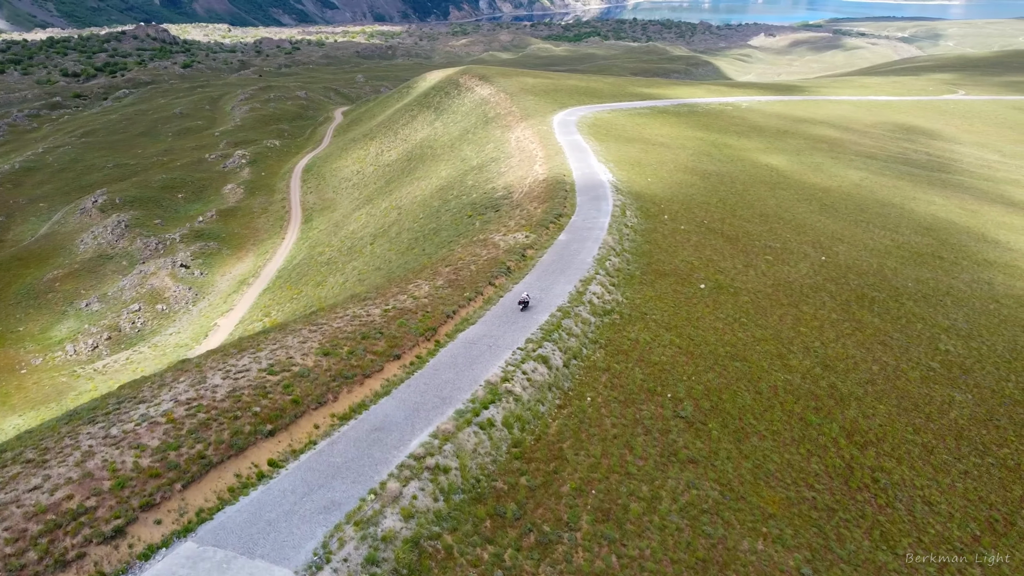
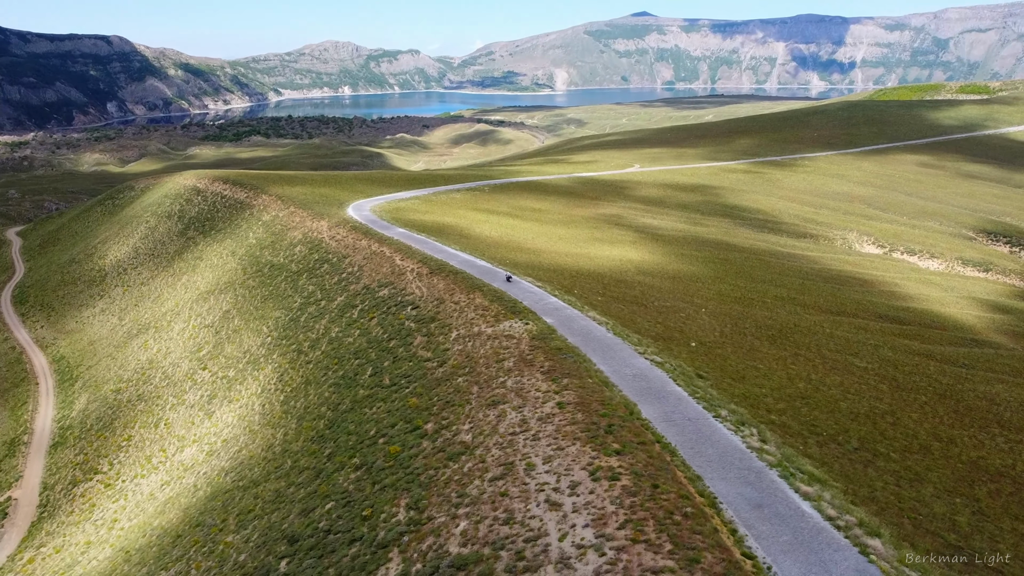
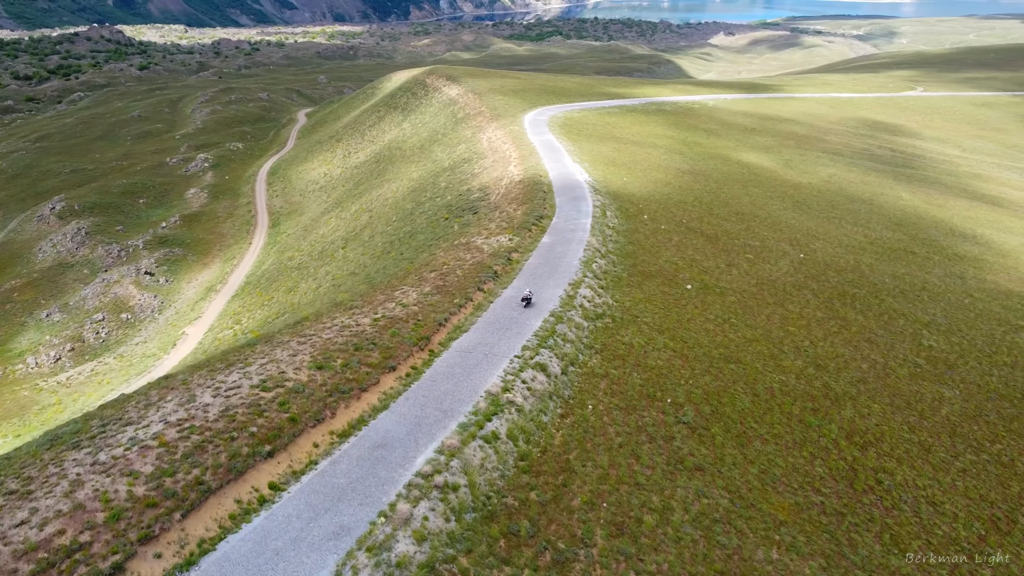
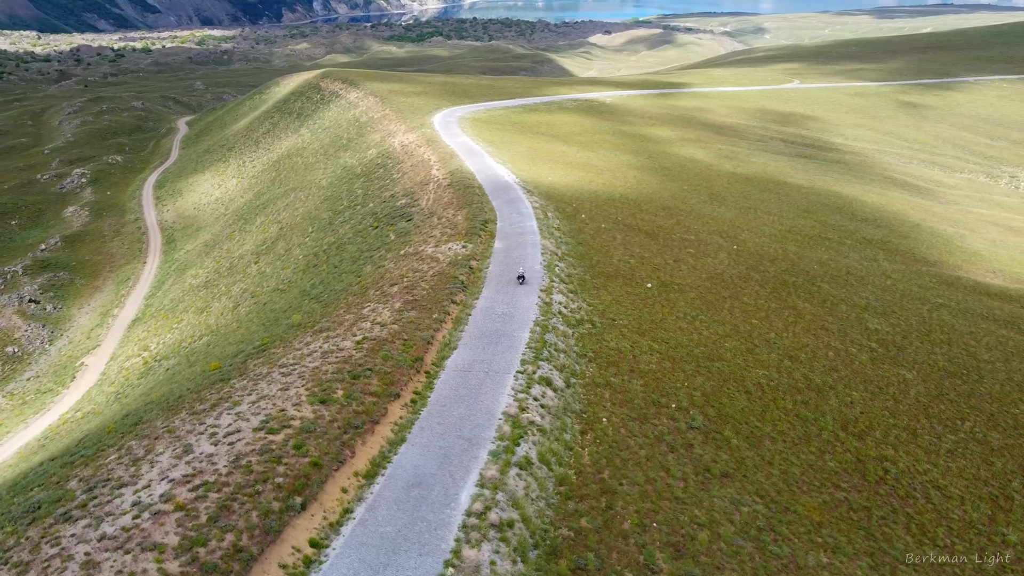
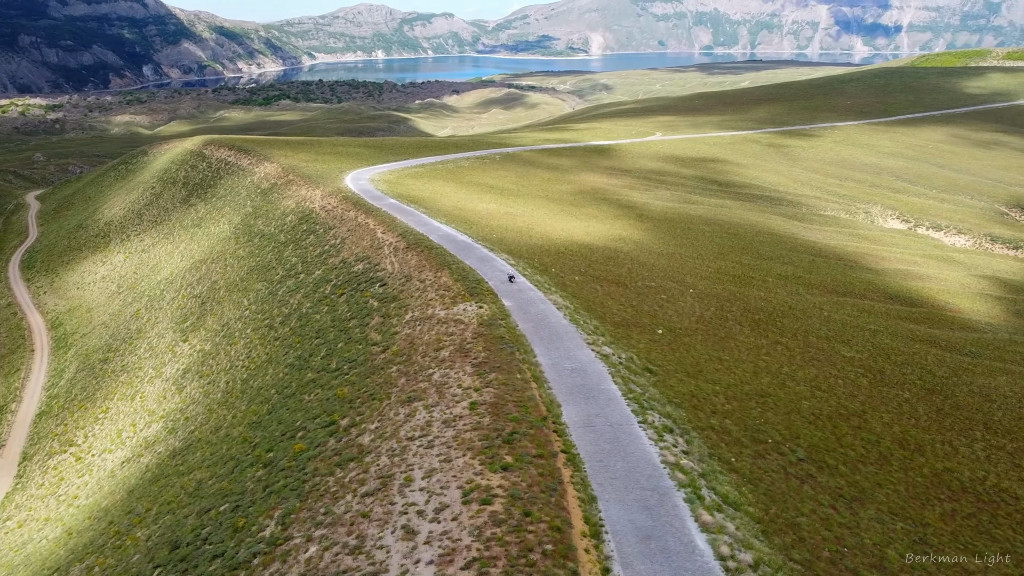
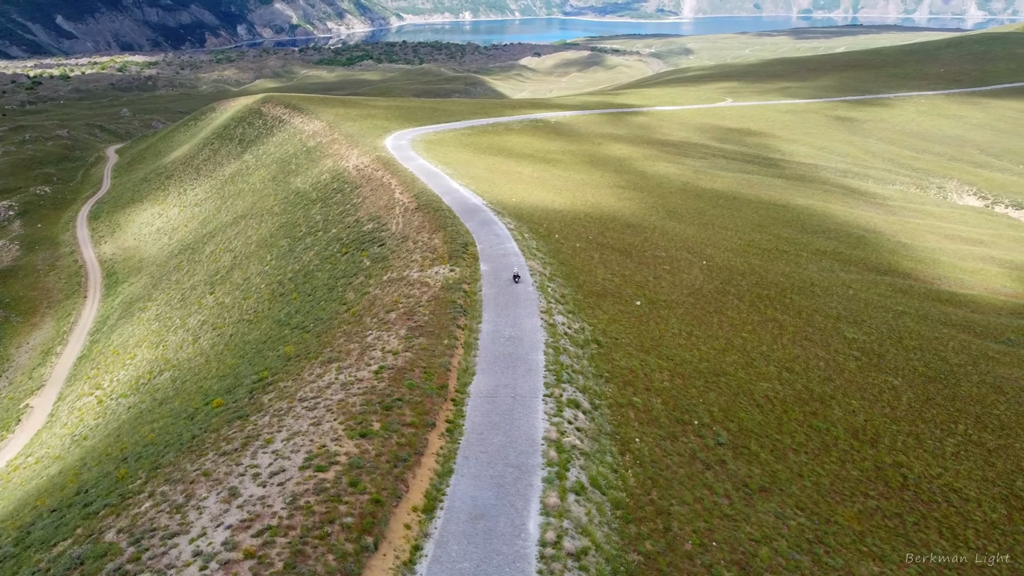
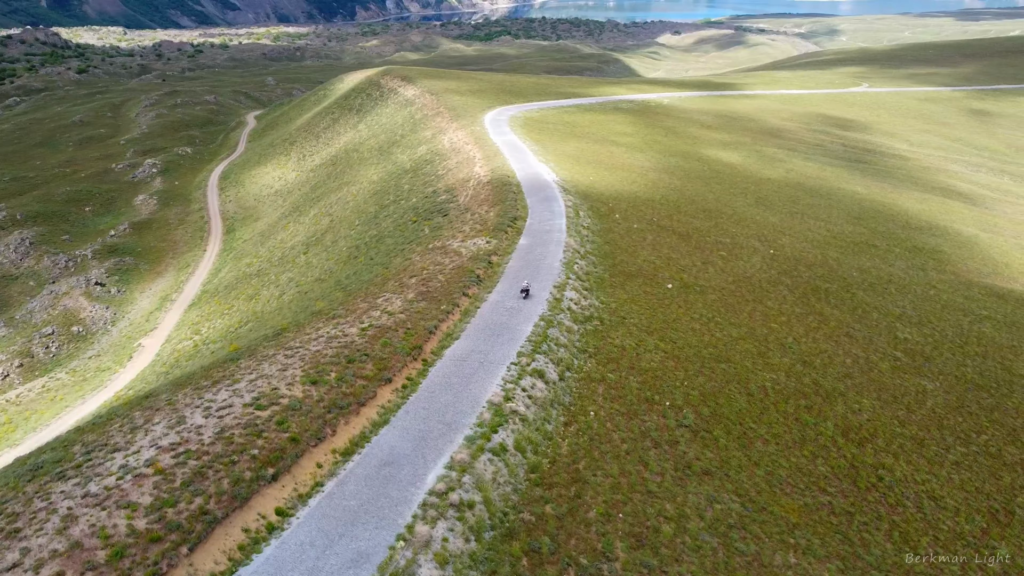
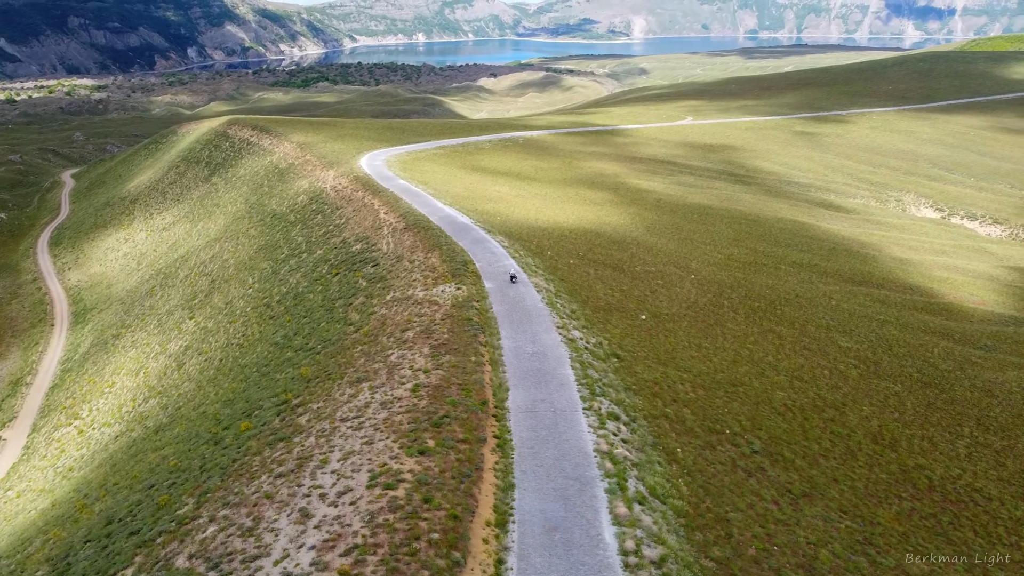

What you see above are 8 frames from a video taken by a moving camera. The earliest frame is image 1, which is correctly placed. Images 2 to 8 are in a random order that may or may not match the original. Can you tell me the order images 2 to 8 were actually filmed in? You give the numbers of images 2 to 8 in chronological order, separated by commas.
3, 7, 4, 6, 8, 5, 2
